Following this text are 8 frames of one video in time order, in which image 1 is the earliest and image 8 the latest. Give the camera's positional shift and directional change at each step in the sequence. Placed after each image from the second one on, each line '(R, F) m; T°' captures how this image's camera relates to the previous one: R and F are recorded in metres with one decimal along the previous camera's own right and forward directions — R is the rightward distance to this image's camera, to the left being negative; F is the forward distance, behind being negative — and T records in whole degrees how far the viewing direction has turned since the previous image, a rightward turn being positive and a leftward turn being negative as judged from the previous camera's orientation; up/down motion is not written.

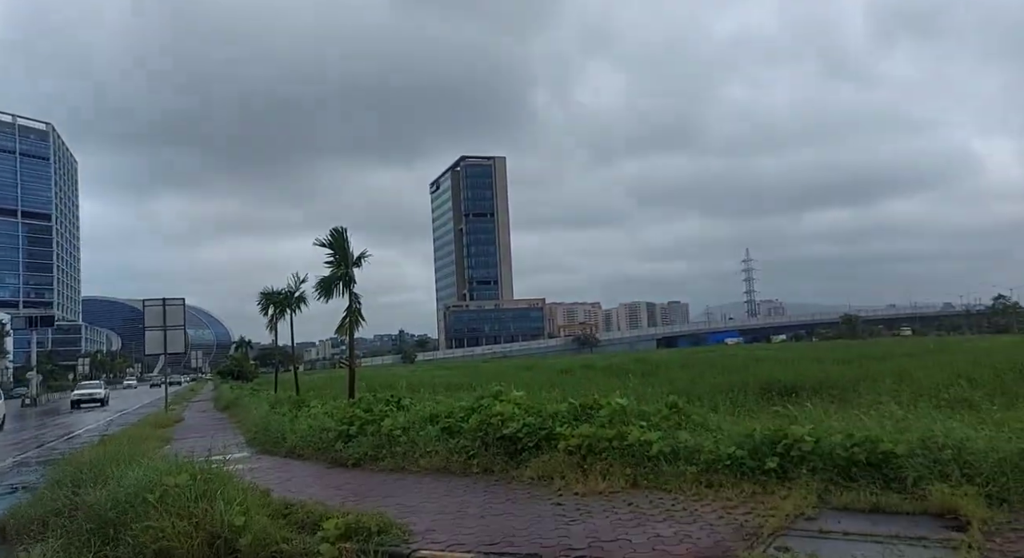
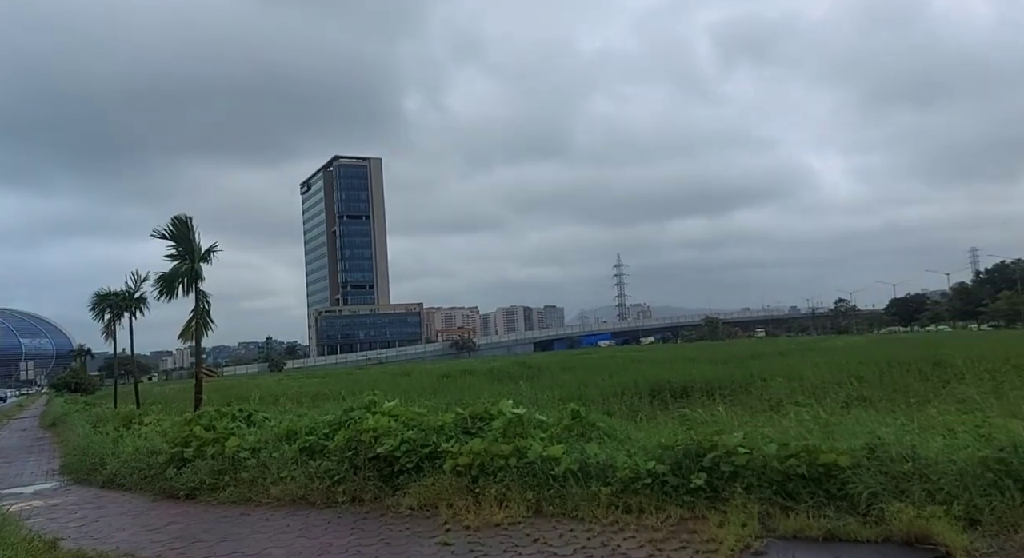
(0.0, +1.4) m; +9°
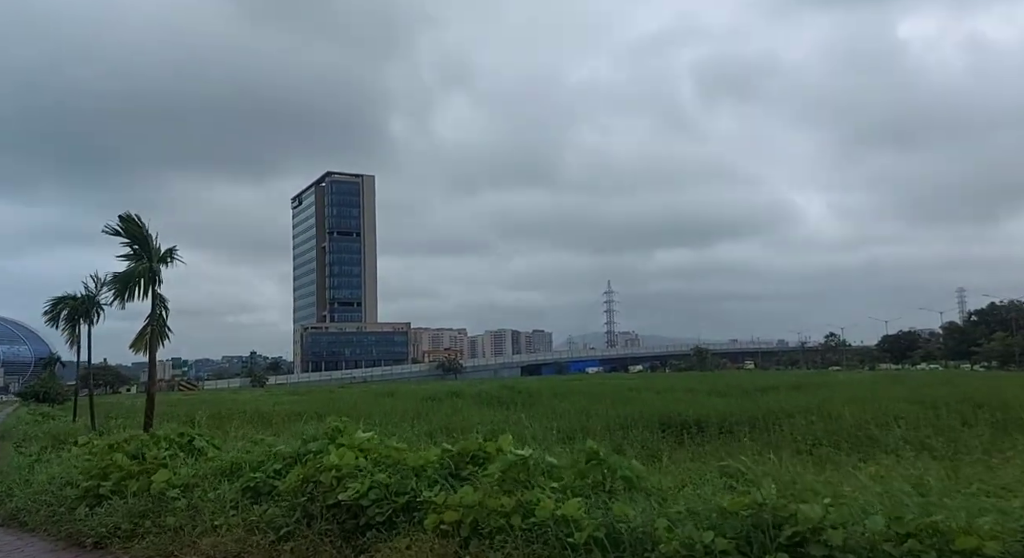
(-0.1, +1.6) m; +1°
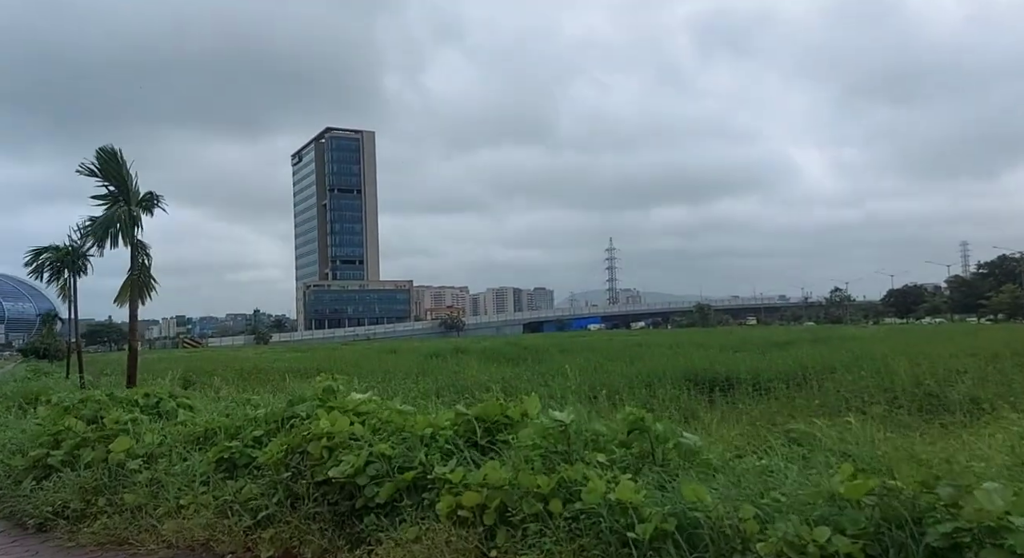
(-0.2, +1.2) m; 0°
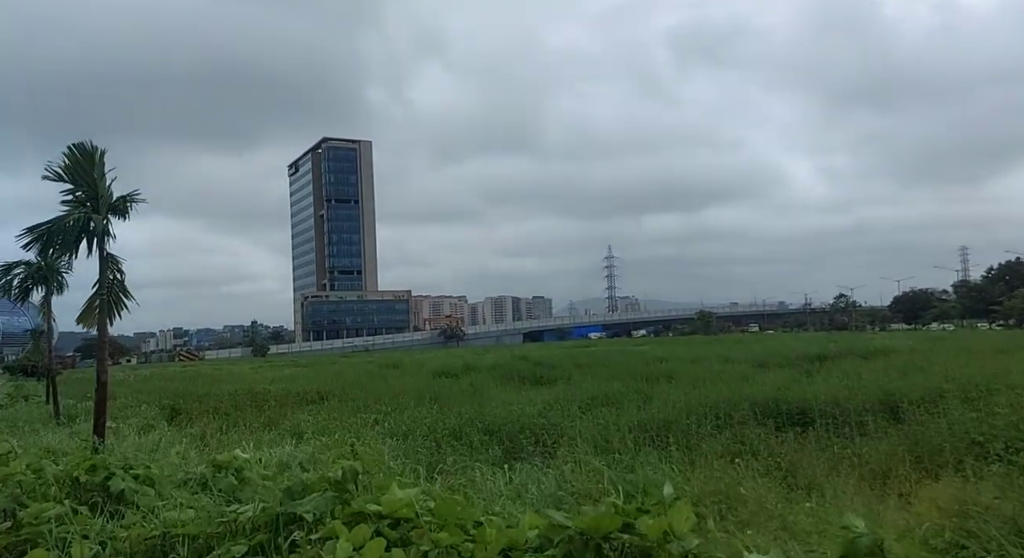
(-0.5, +1.8) m; 0°
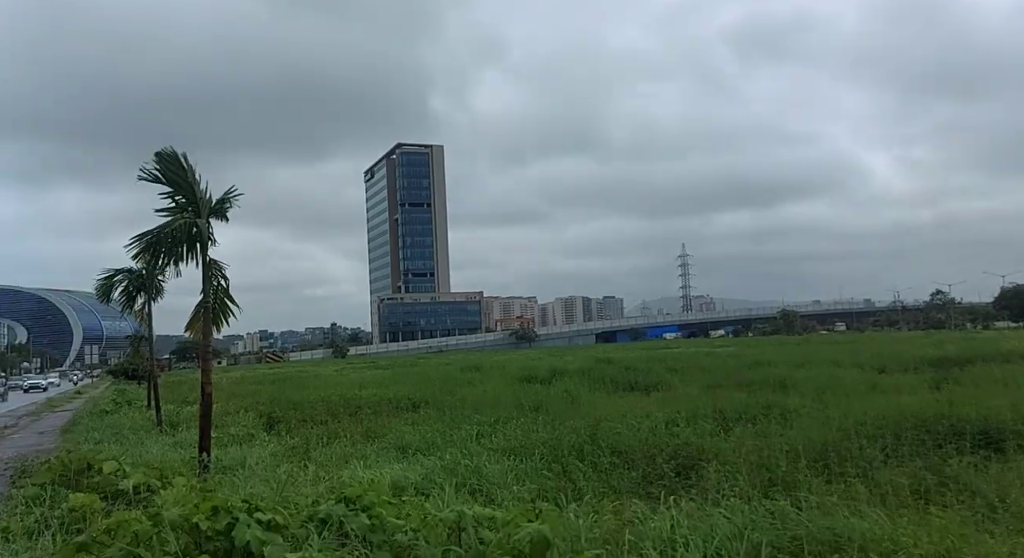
(-0.7, +0.9) m; -5°
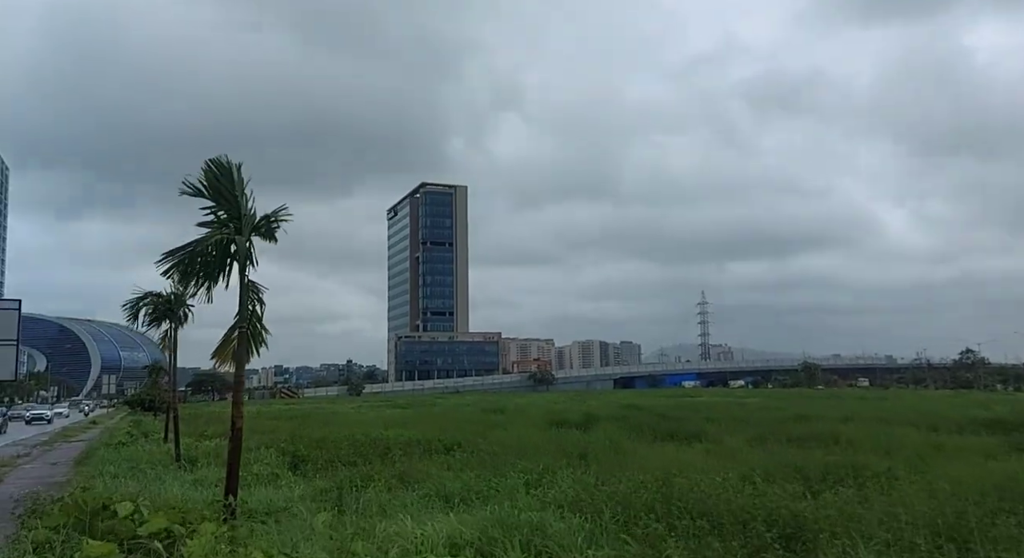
(-0.6, +0.9) m; -1°
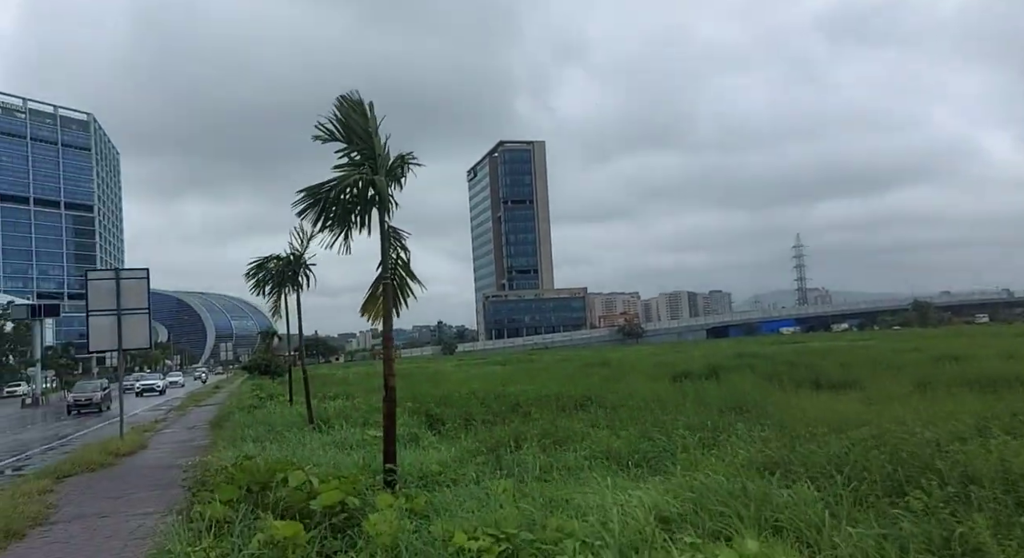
(-1.0, +1.1) m; -6°
